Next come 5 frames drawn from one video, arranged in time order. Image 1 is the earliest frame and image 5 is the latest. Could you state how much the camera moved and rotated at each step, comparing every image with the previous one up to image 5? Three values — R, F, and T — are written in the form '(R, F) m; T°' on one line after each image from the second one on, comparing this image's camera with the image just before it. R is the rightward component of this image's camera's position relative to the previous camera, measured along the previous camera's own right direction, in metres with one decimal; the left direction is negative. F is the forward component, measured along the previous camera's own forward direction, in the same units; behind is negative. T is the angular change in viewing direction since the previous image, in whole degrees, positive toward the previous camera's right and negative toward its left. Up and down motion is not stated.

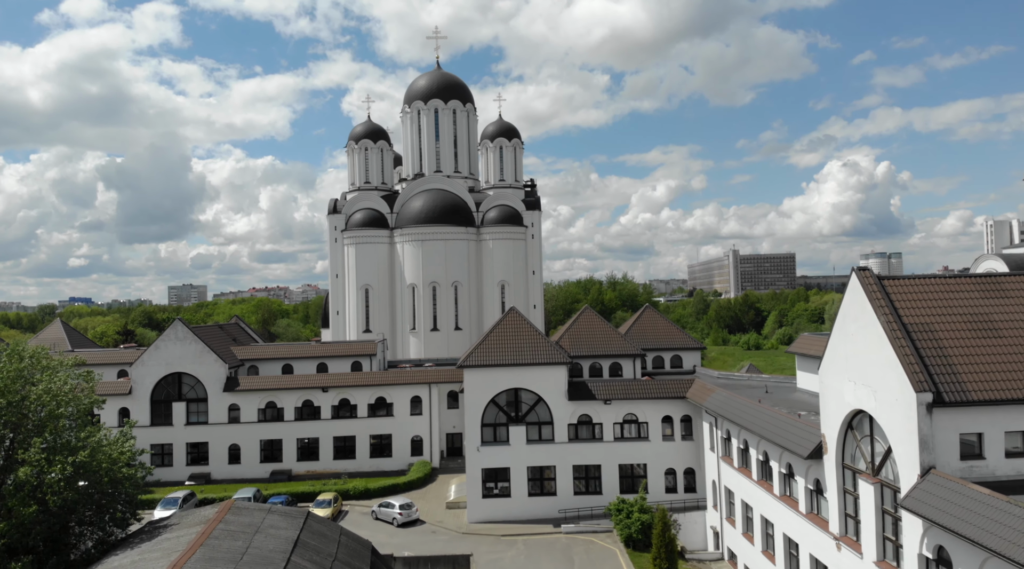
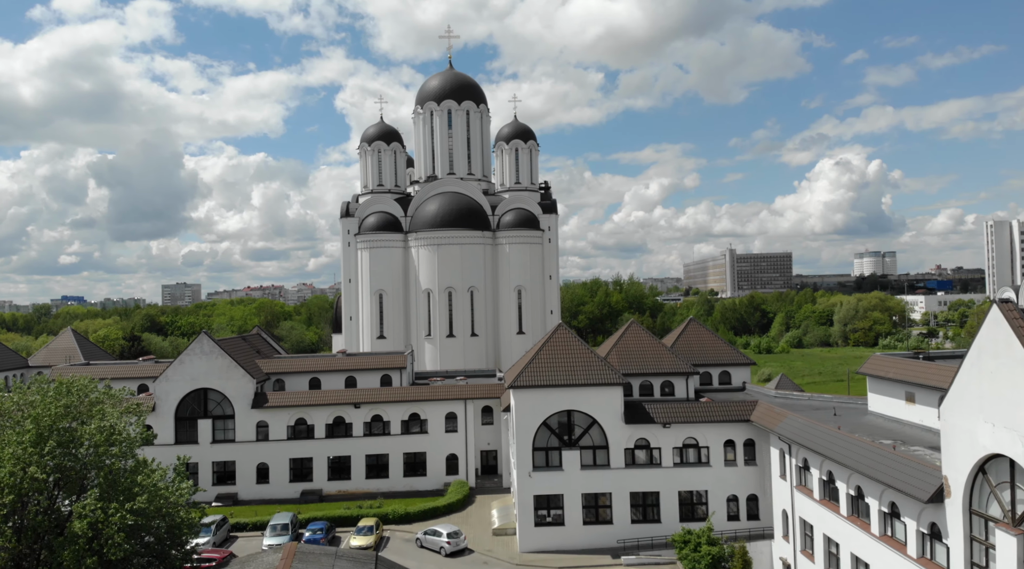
(-2.4, +1.6) m; +1°
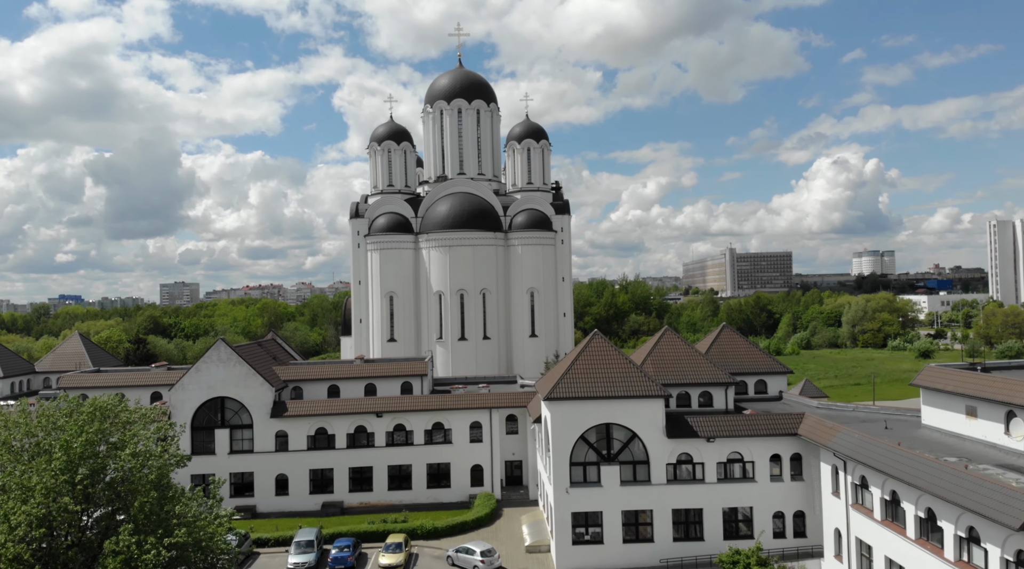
(-1.4, +1.2) m; 0°
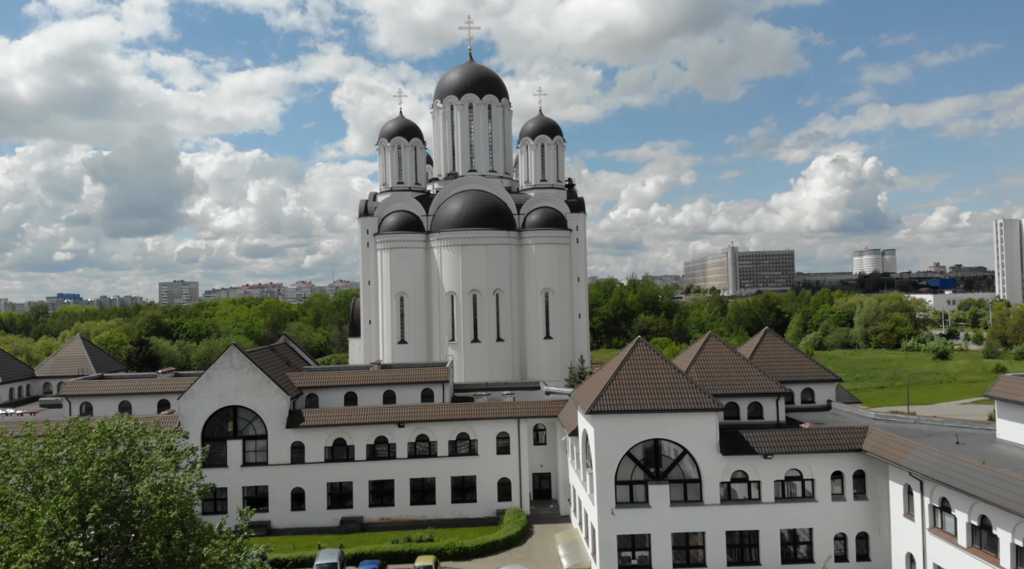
(-1.4, +2.2) m; 0°
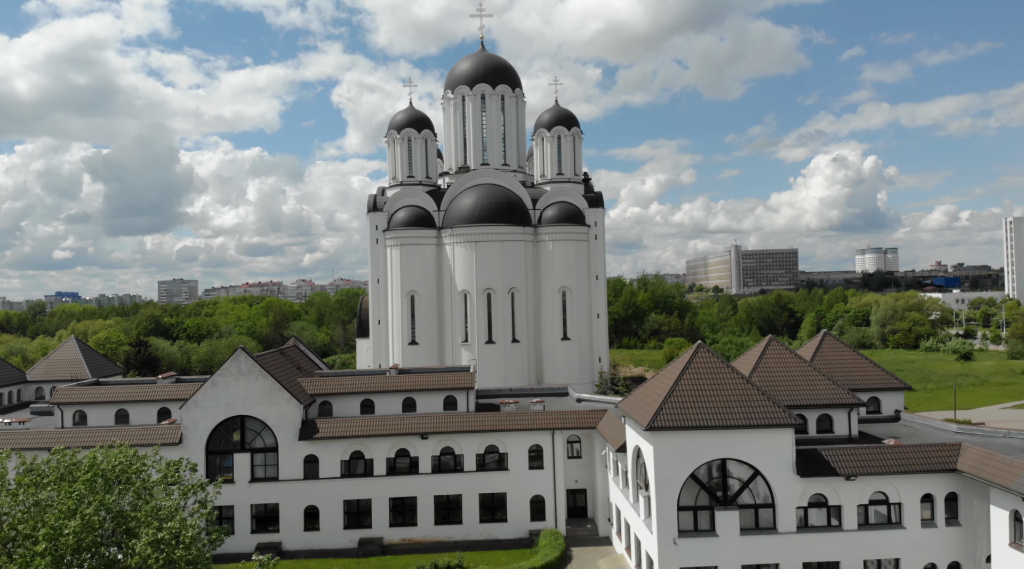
(-1.5, +3.2) m; 0°
